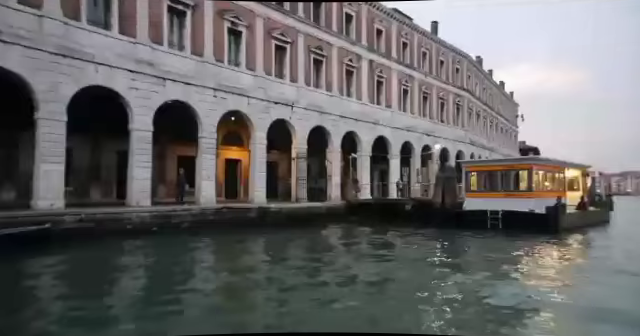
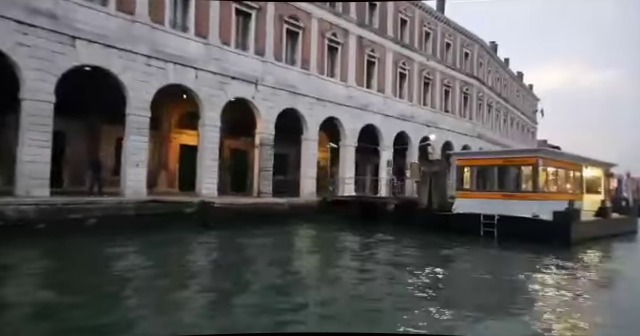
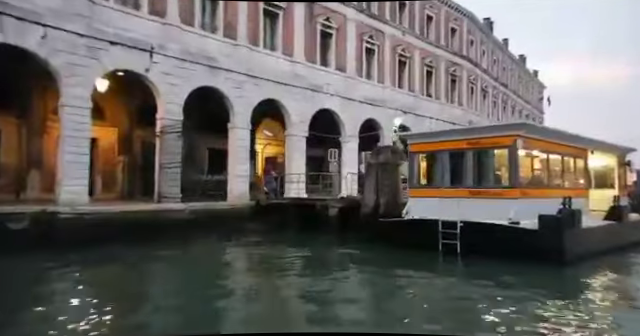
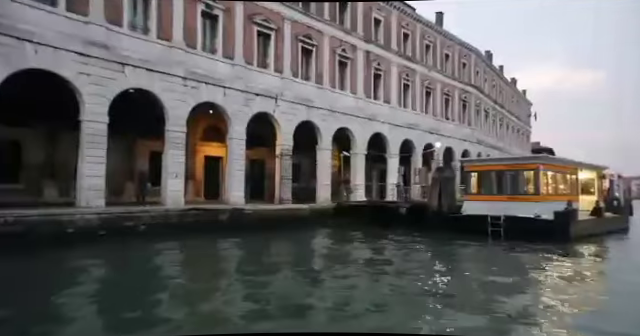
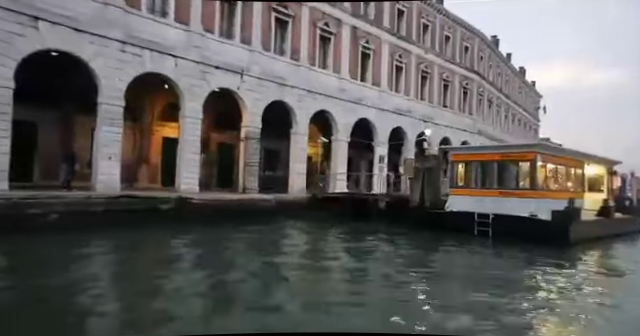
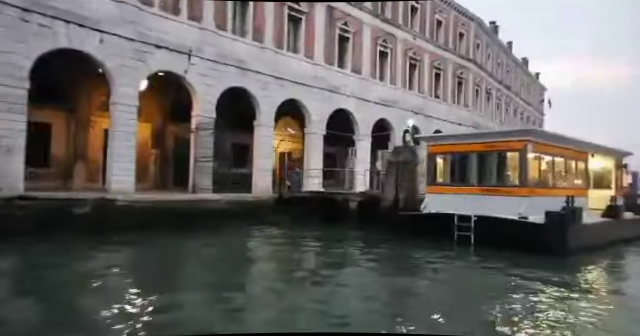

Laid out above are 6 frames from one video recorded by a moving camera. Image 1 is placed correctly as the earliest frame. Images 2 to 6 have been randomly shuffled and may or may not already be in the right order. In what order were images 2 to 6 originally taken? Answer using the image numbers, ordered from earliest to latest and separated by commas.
4, 2, 5, 6, 3
